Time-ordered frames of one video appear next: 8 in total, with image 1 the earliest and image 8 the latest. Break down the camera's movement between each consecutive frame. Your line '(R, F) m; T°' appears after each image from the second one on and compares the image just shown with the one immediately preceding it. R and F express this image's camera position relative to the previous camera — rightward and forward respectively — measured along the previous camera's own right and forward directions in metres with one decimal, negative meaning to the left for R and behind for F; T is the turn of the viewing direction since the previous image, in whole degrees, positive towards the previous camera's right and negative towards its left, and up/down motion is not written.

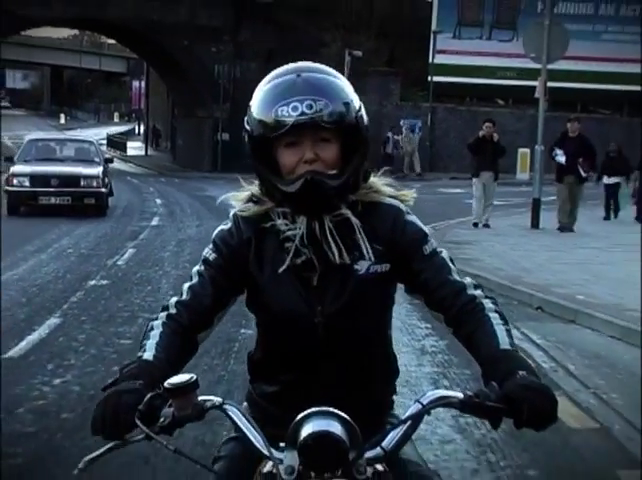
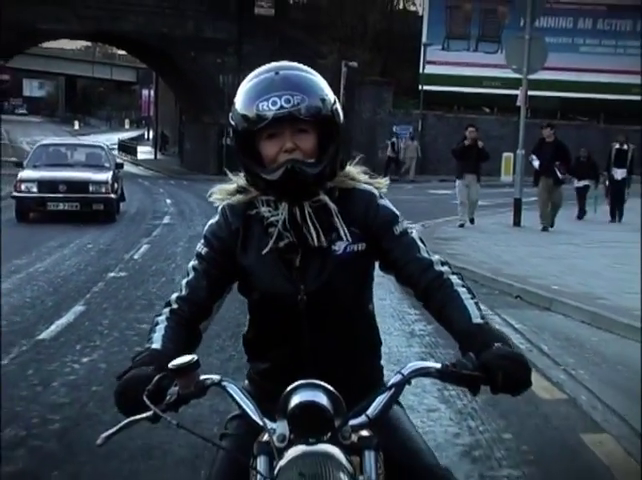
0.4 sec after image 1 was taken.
(0.0, -0.3) m; 0°
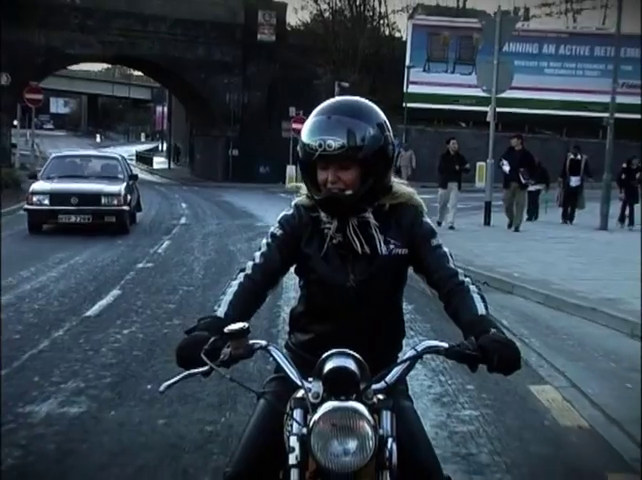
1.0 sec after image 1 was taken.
(0.0, -0.6) m; +1°
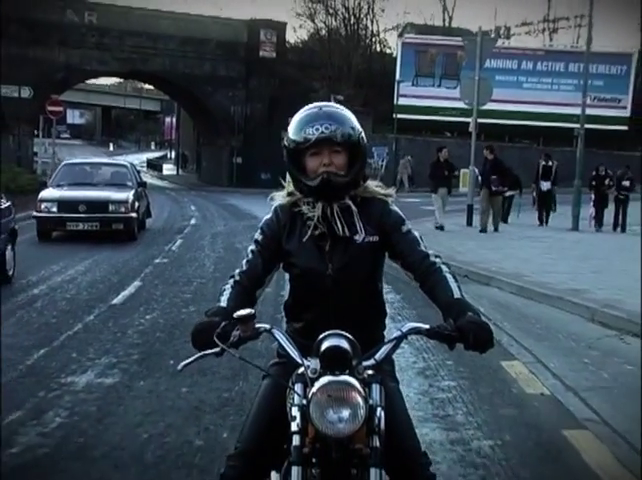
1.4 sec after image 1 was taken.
(0.0, -0.5) m; 0°
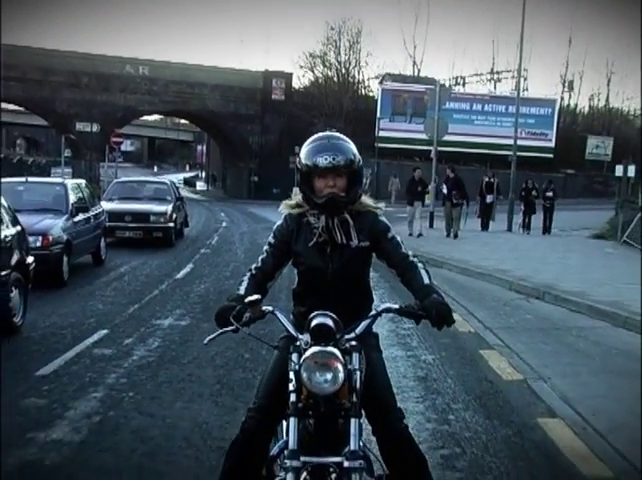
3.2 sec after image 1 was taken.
(-0.1, -1.7) m; +1°
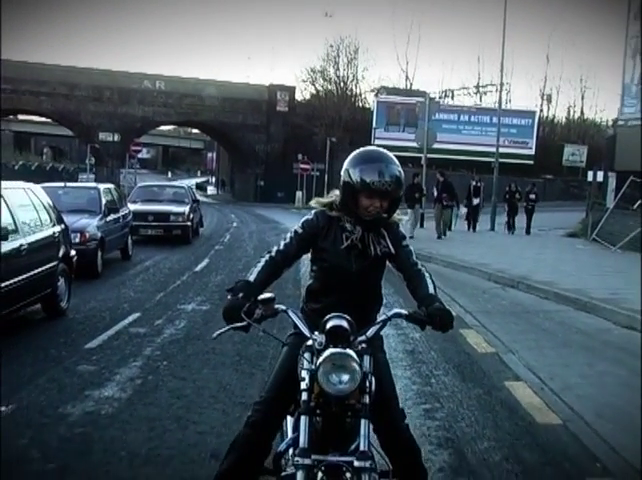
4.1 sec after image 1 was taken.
(0.0, -0.7) m; 0°
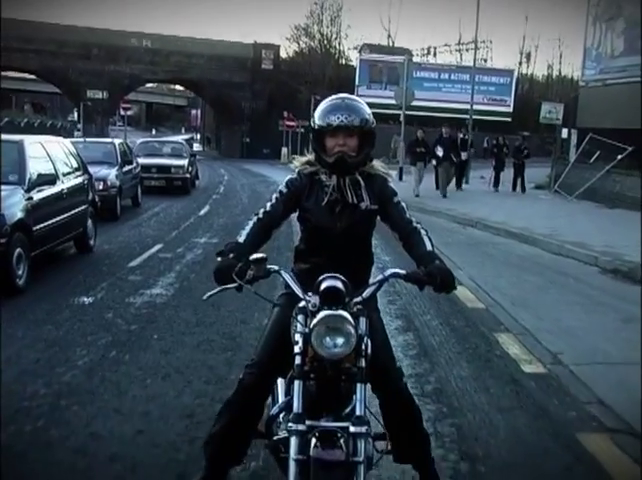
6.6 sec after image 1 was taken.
(0.0, -0.3) m; +1°
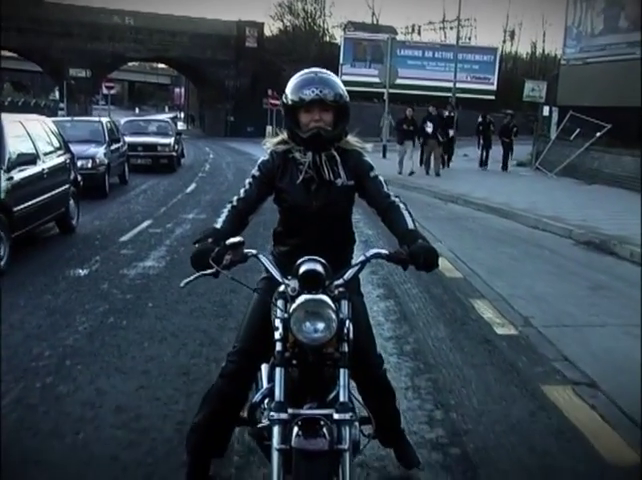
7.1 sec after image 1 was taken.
(0.0, 0.0) m; +1°
